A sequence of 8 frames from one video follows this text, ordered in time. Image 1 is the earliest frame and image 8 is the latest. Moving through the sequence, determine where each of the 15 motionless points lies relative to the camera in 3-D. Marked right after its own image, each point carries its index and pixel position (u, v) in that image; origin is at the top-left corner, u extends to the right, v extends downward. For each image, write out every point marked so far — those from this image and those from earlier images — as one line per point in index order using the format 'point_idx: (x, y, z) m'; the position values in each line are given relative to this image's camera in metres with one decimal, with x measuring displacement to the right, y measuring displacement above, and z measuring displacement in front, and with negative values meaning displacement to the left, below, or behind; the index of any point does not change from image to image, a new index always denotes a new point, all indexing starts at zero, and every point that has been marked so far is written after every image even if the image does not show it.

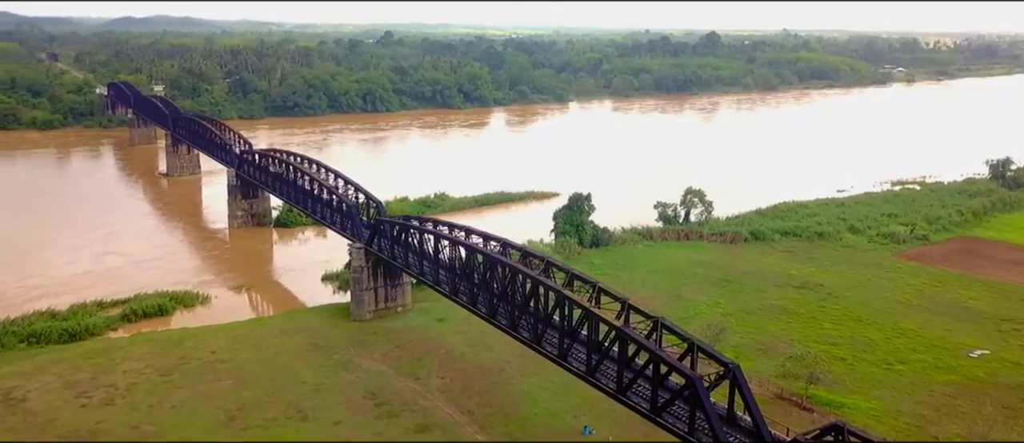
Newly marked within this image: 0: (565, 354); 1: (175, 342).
0: (+0.9, -2.3, +14.0) m
1: (-8.0, -2.9, +19.0) m
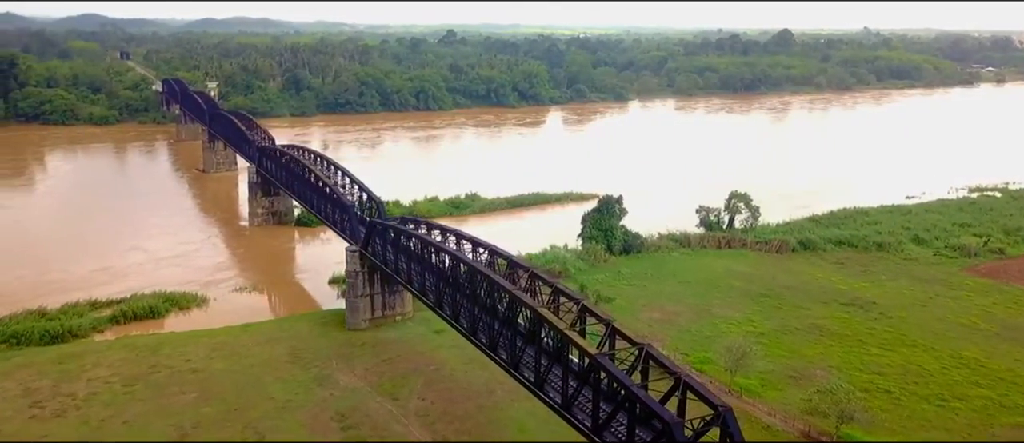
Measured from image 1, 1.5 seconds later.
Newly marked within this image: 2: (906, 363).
0: (+0.4, -2.4, +12.1) m
1: (-8.0, -2.8, +17.9) m
2: (+8.7, -3.1, +17.7) m
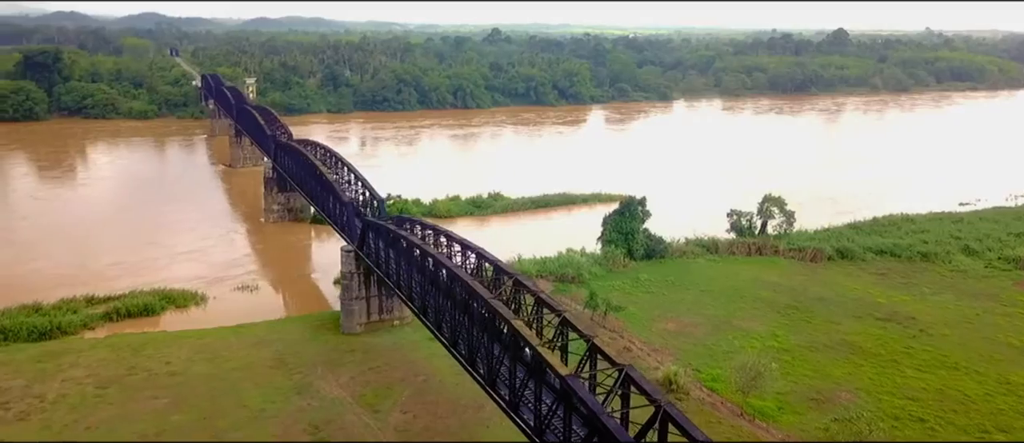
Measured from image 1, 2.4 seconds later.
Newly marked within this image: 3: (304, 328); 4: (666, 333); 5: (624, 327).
0: (+0.1, -2.4, +10.9) m
1: (-8.1, -2.7, +17.2) m
2: (+8.6, -3.3, +15.9) m
3: (-4.8, -2.5, +18.7) m
4: (+3.5, -2.6, +18.4) m
5: (+2.6, -2.5, +18.7) m
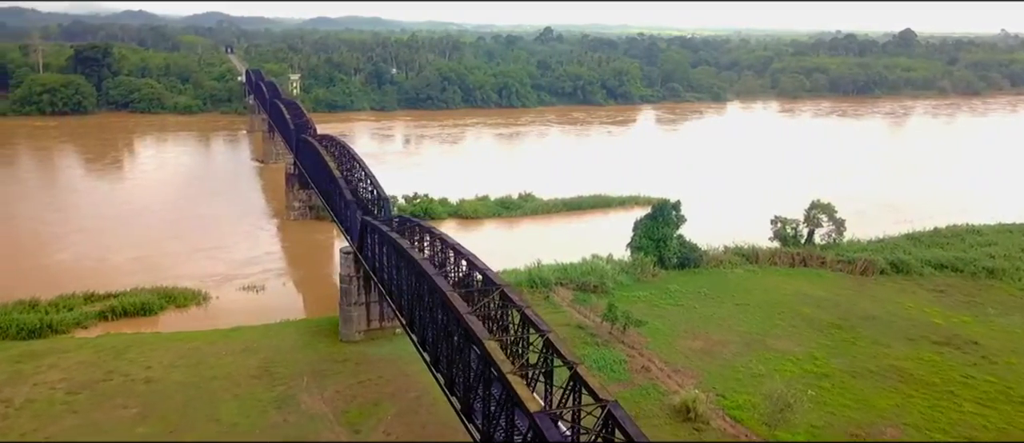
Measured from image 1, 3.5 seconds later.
0: (-0.3, -2.5, +9.4) m
1: (-7.9, -2.6, +16.2) m
2: (+8.6, -3.5, +13.9) m
3: (-4.6, -2.5, +17.5) m
4: (+3.7, -2.7, +16.7) m
5: (+2.8, -2.6, +17.0) m
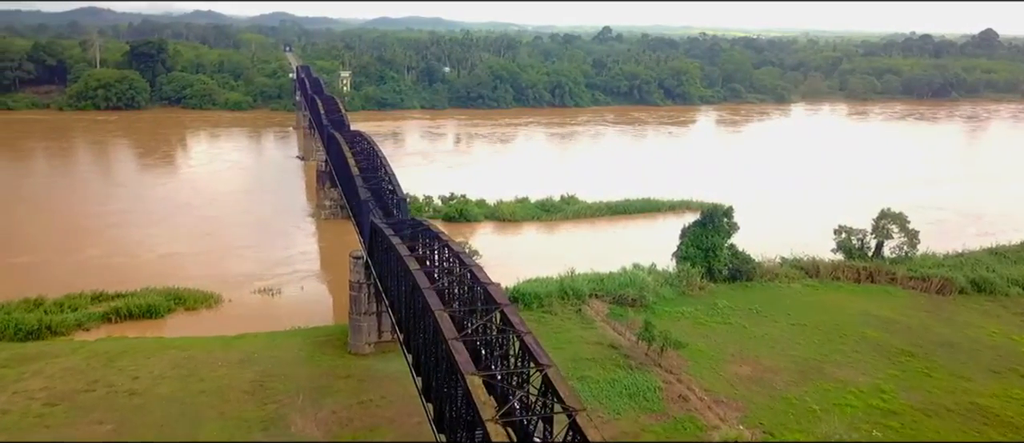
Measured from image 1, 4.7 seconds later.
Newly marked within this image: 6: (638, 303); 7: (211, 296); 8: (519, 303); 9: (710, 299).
0: (-0.4, -2.6, +7.8) m
1: (-7.5, -2.6, +15.1) m
2: (+8.8, -3.8, +11.5) m
3: (-4.1, -2.5, +16.1) m
4: (+4.1, -2.9, +14.7) m
5: (+3.3, -2.7, +15.1) m
6: (+2.9, -1.9, +18.5) m
7: (-7.3, -1.8, +19.6) m
8: (+0.1, -1.9, +18.3) m
9: (+4.8, -1.9, +19.3) m
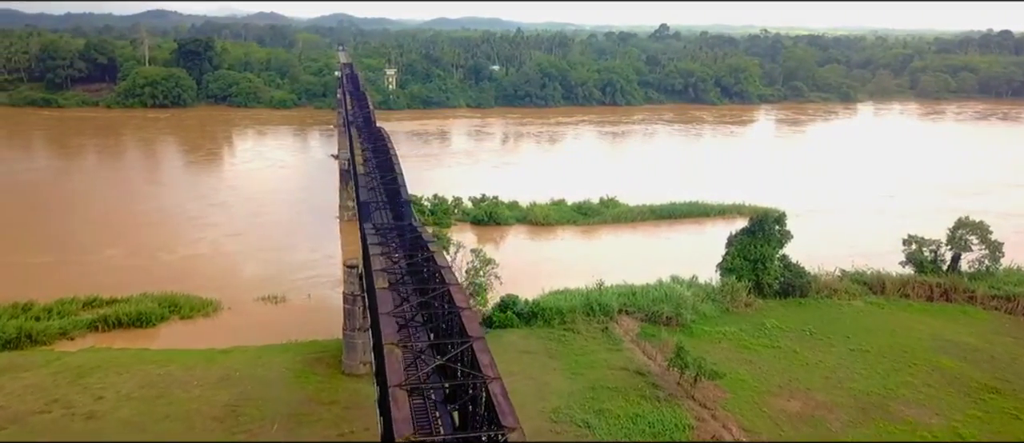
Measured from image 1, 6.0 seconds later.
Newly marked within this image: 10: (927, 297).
0: (-0.7, -2.7, +5.9) m
1: (-7.4, -2.6, +13.7) m
2: (+8.6, -4.0, +9.0) m
3: (-3.9, -2.5, +14.5) m
4: (+4.2, -3.1, +12.5) m
5: (+3.4, -2.9, +13.0) m
6: (+3.3, -2.0, +16.4) m
7: (-6.8, -1.9, +18.2) m
8: (+0.5, -2.0, +16.4) m
9: (+5.2, -2.0, +17.0) m
10: (+9.6, -1.8, +18.5) m
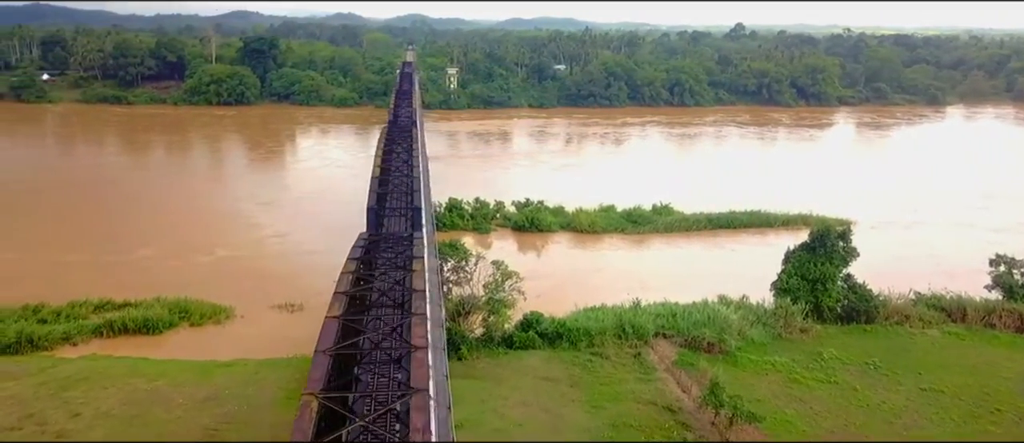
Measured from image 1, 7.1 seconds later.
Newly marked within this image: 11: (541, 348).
0: (-1.3, -2.8, +4.5) m
1: (-7.1, -2.6, +12.9) m
2: (+8.3, -4.4, +6.8) m
3: (-3.6, -2.6, +13.4) m
4: (+4.3, -3.3, +10.7) m
5: (+3.5, -3.2, +11.2) m
6: (+3.7, -2.3, +14.6) m
7: (-6.2, -1.9, +17.3) m
8: (+1.0, -2.2, +14.8) m
9: (+5.7, -2.3, +15.1) m
10: (+10.2, -2.1, +16.2) m
11: (+0.5, -2.3, +14.8) m
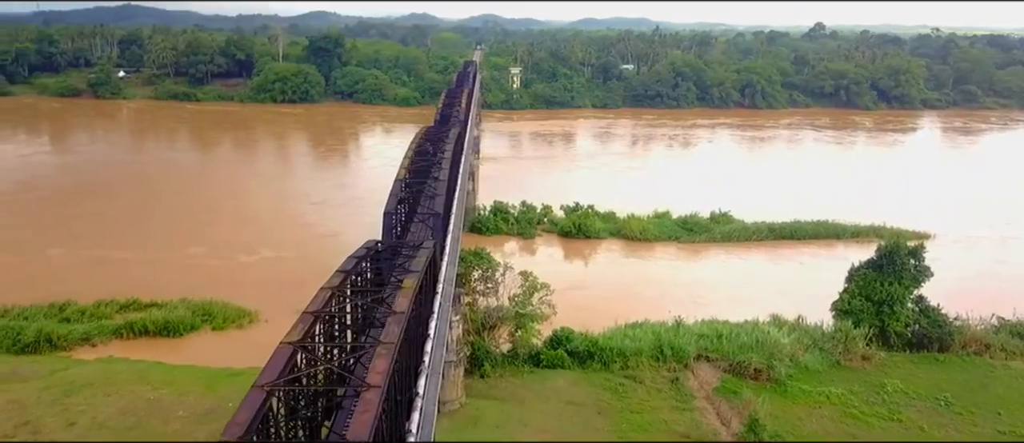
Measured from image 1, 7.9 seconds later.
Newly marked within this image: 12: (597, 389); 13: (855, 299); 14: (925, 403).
0: (-1.7, -2.9, +3.6) m
1: (-6.8, -2.6, +12.5) m
2: (+8.0, -4.7, +5.0) m
3: (-3.3, -2.7, +12.6) m
4: (+4.3, -3.6, +9.2) m
5: (+3.6, -3.4, +9.8) m
6: (+4.2, -2.5, +13.2) m
7: (-5.5, -1.9, +16.8) m
8: (+1.4, -2.4, +13.7) m
9: (+6.1, -2.6, +13.5) m
10: (+10.7, -2.5, +14.2) m
11: (+1.0, -2.5, +13.6) m
12: (+1.4, -2.7, +12.9) m
13: (+6.5, -1.4, +15.2) m
14: (+6.5, -2.9, +12.6) m
